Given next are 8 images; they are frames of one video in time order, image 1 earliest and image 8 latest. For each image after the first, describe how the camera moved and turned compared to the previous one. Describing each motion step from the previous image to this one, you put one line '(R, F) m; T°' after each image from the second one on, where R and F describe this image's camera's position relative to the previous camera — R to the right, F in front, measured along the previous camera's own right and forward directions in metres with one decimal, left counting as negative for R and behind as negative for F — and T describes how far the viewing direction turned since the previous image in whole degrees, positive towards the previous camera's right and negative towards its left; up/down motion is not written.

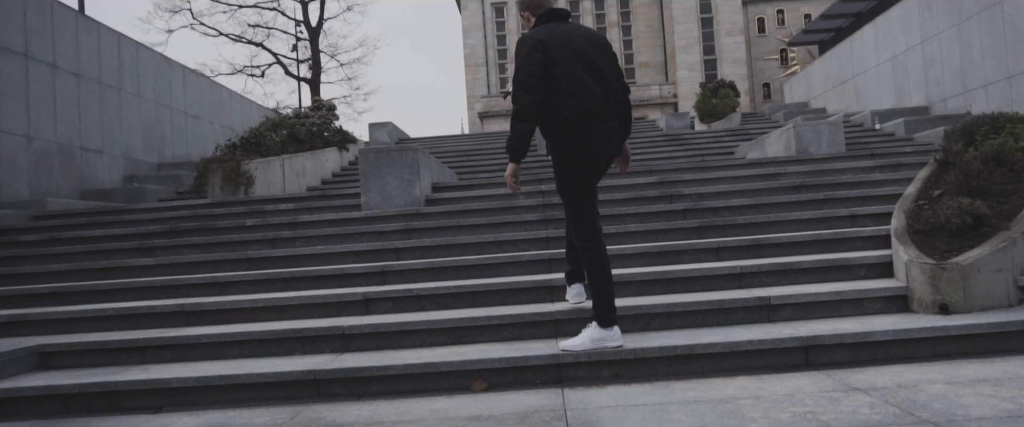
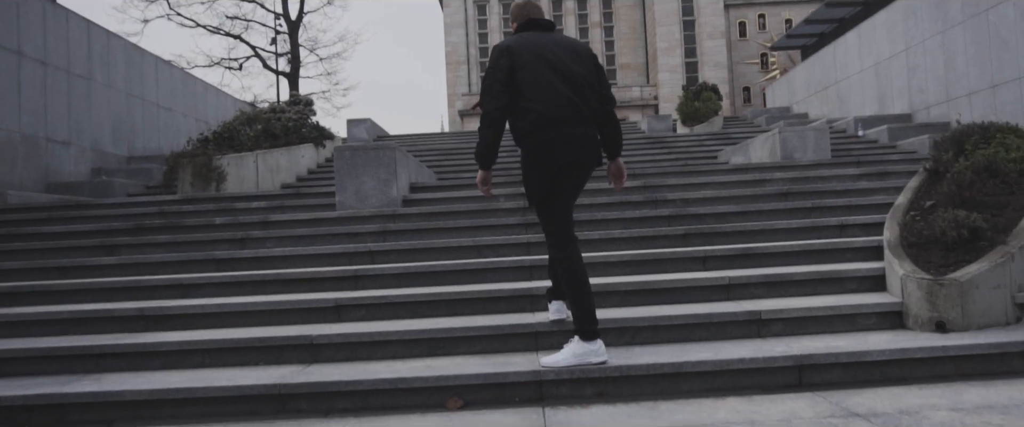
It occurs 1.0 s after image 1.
(0.0, +0.3) m; +1°
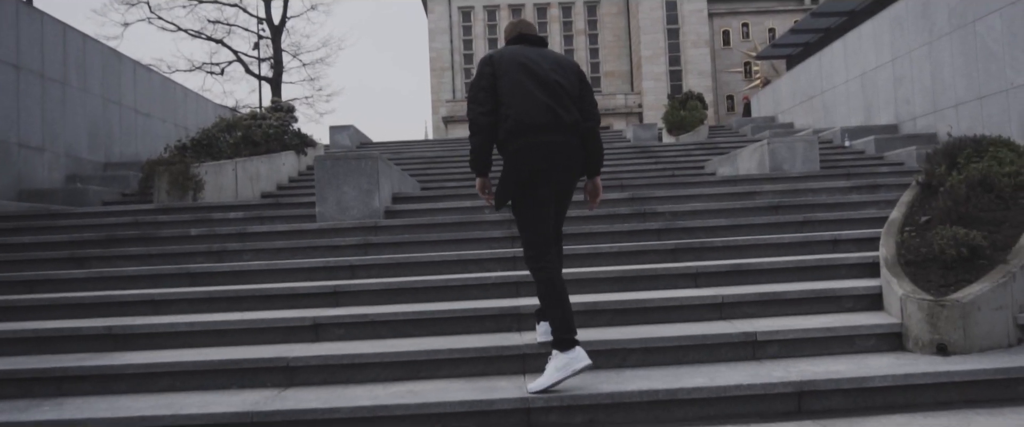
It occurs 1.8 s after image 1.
(0.0, +0.2) m; +1°
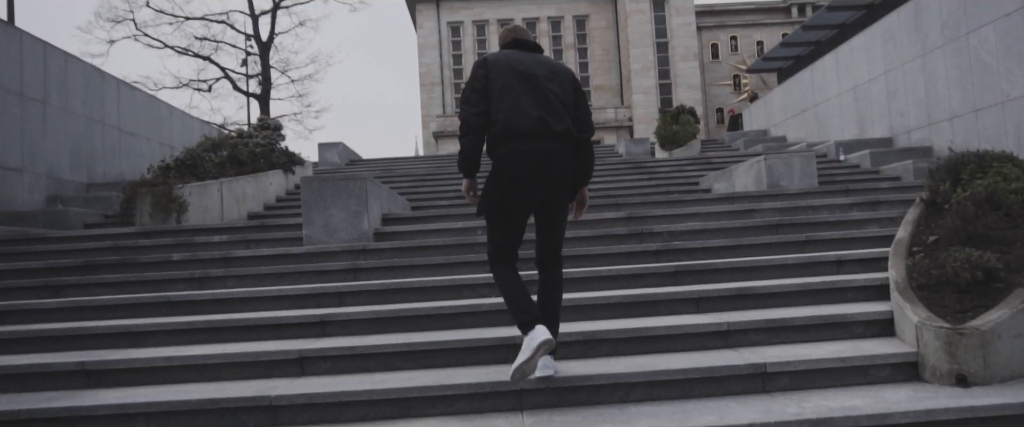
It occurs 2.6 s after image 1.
(0.0, +0.2) m; +1°
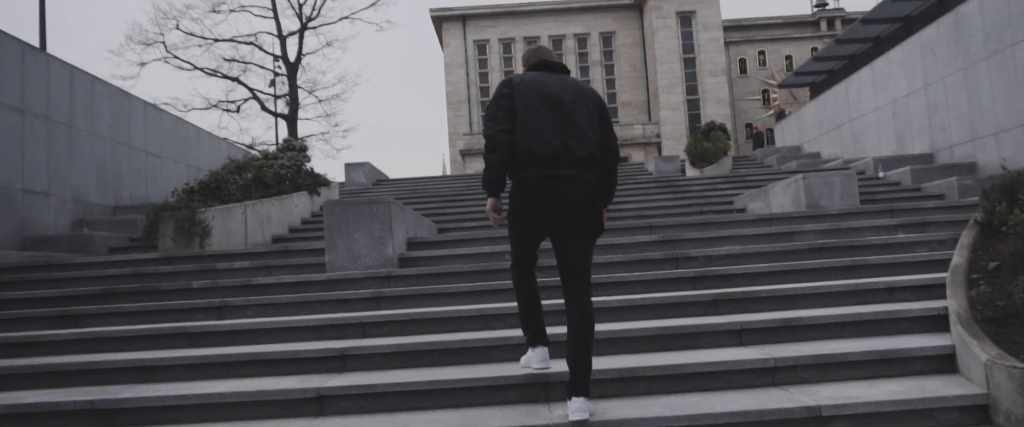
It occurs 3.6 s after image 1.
(0.0, +0.3) m; -2°
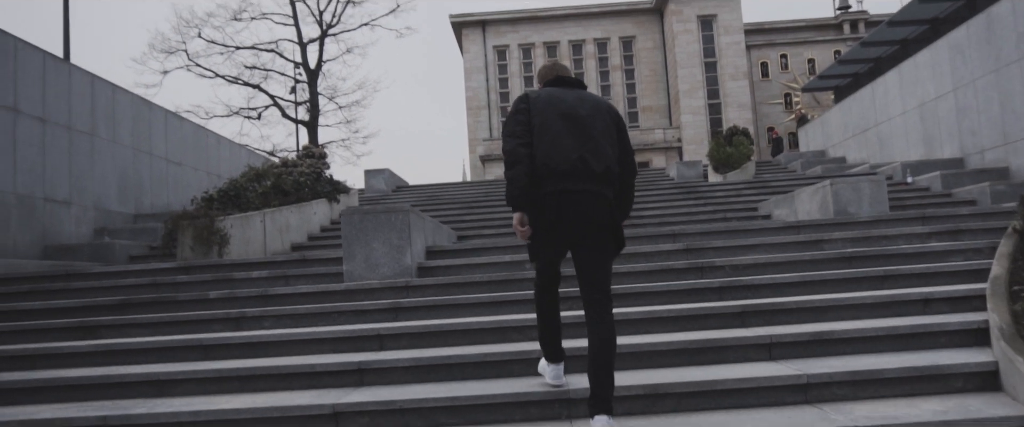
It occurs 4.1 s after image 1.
(0.0, +0.2) m; -1°
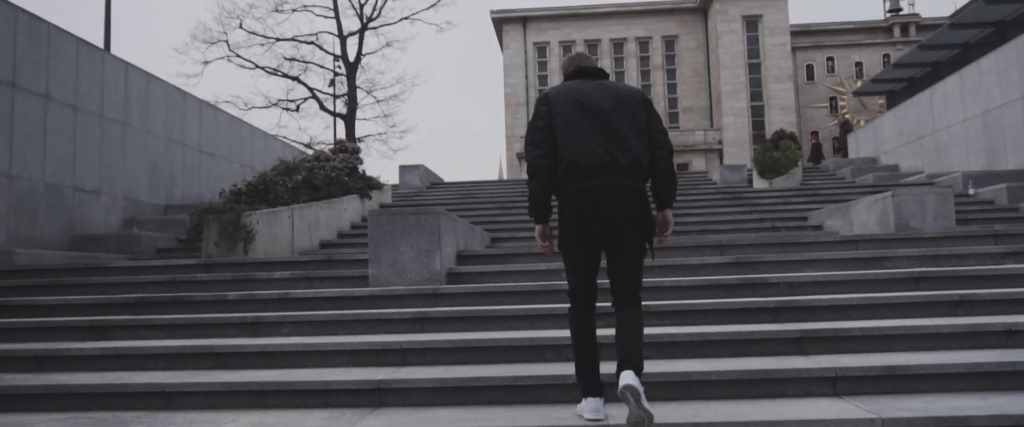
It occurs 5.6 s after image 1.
(0.0, +0.5) m; -2°
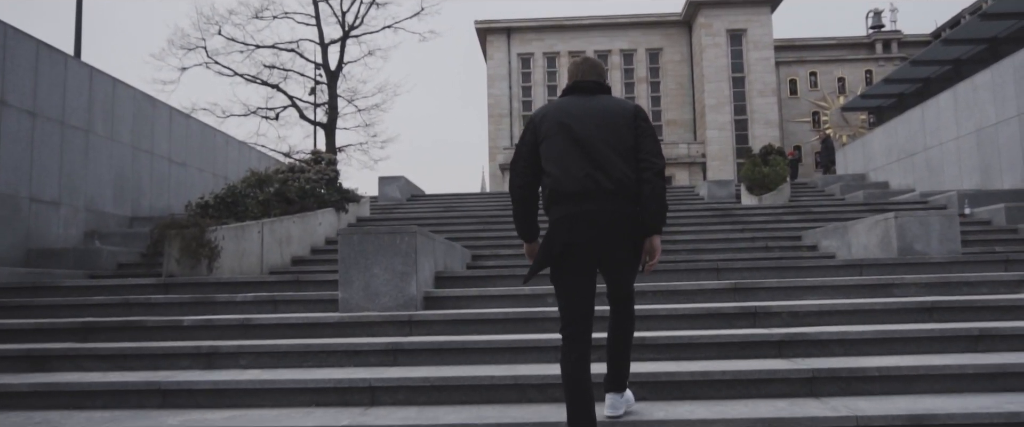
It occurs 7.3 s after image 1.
(0.0, +0.5) m; +1°
